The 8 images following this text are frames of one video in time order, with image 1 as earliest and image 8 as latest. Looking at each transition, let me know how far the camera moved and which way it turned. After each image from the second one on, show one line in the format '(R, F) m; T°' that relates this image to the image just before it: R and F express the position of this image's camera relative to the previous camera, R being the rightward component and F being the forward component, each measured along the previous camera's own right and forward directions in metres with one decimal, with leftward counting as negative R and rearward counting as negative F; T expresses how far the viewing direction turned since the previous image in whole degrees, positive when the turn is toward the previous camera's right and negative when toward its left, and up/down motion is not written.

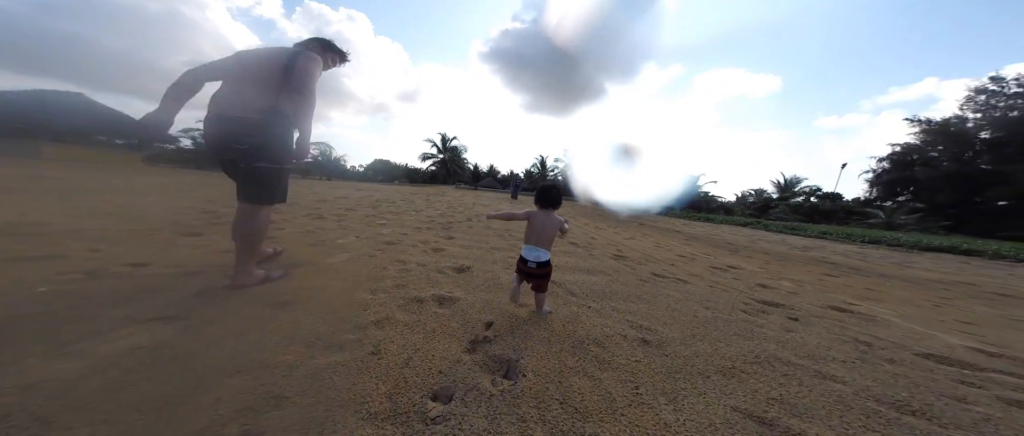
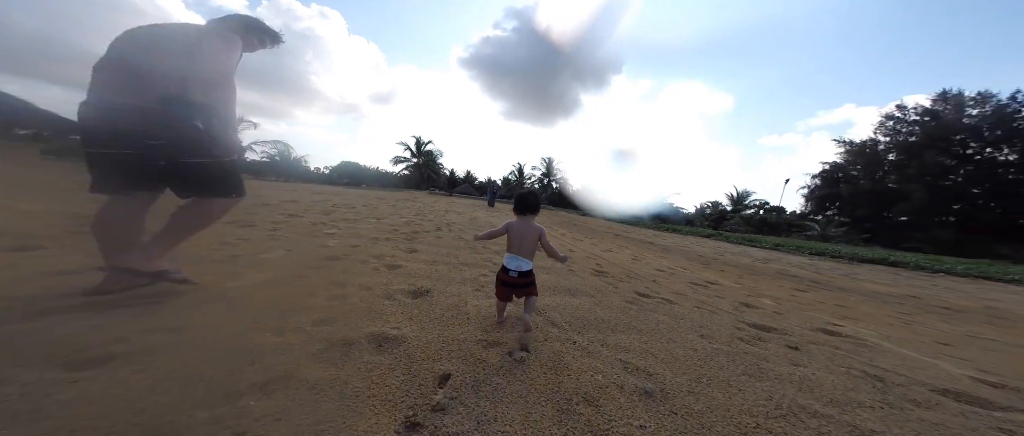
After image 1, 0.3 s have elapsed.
(0.0, +0.5) m; +6°
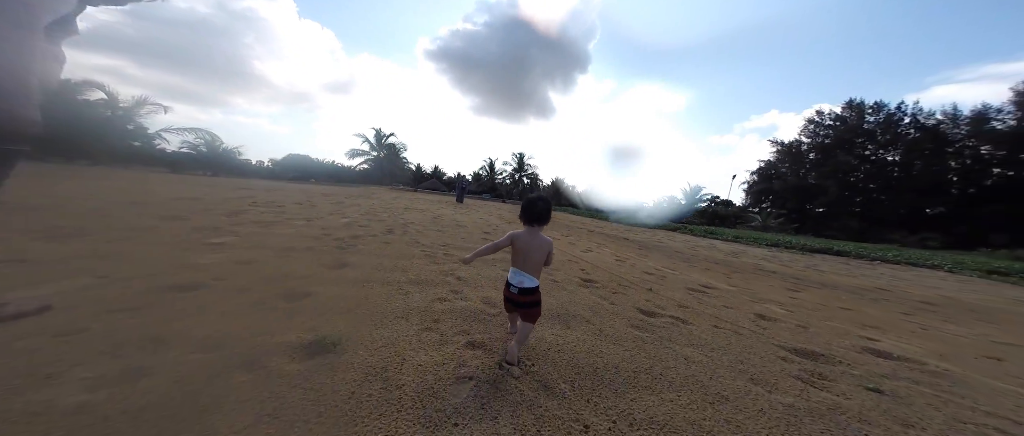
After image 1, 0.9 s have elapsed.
(0.0, +1.0) m; +6°
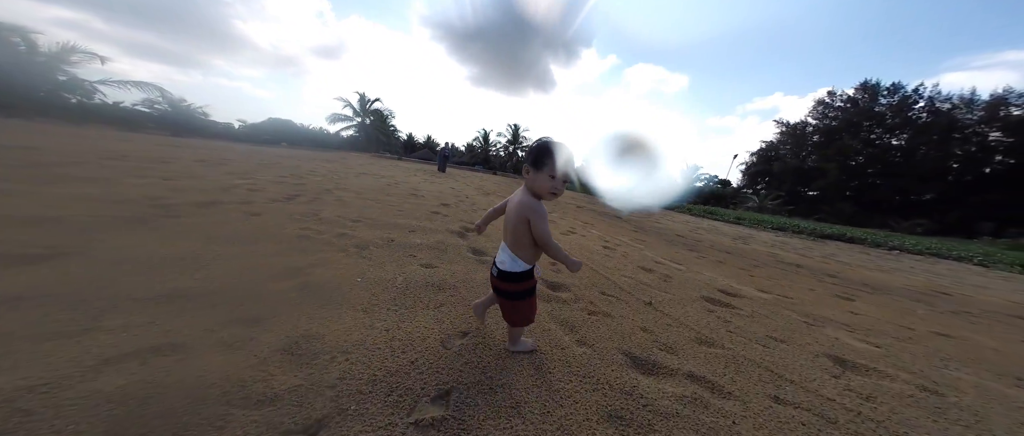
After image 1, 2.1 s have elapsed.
(+0.6, +1.5) m; 0°
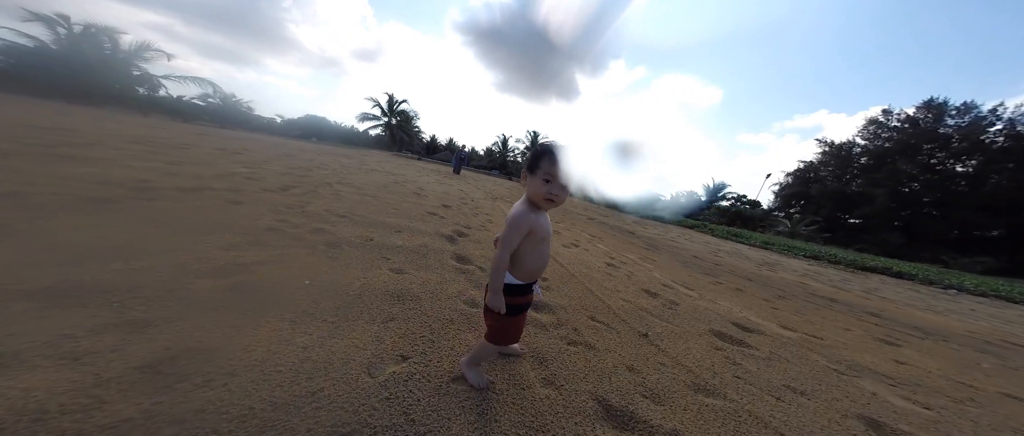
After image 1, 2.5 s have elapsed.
(+0.3, +0.3) m; -4°
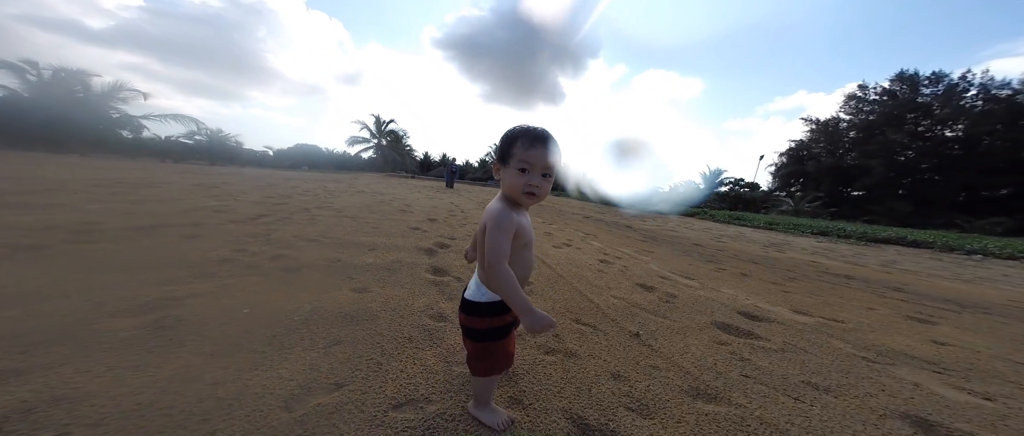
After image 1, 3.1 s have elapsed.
(+0.2, +0.2) m; -1°
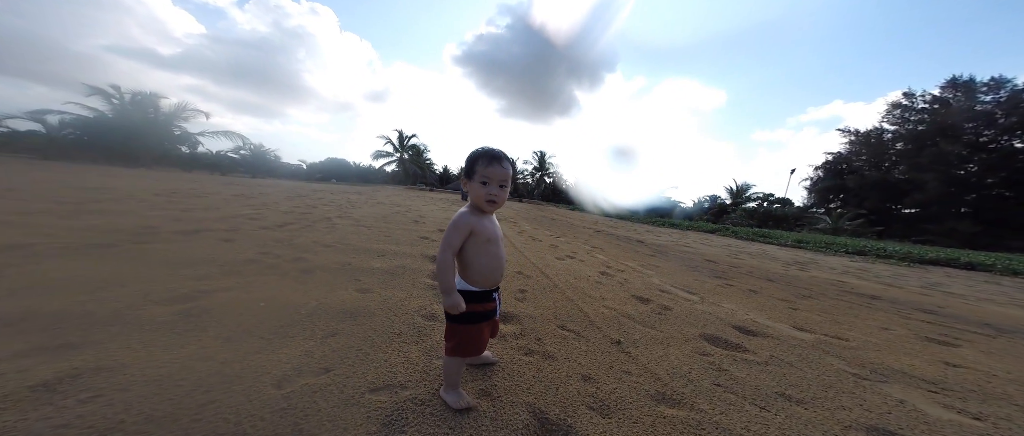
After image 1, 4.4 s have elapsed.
(+0.2, -0.1) m; -4°
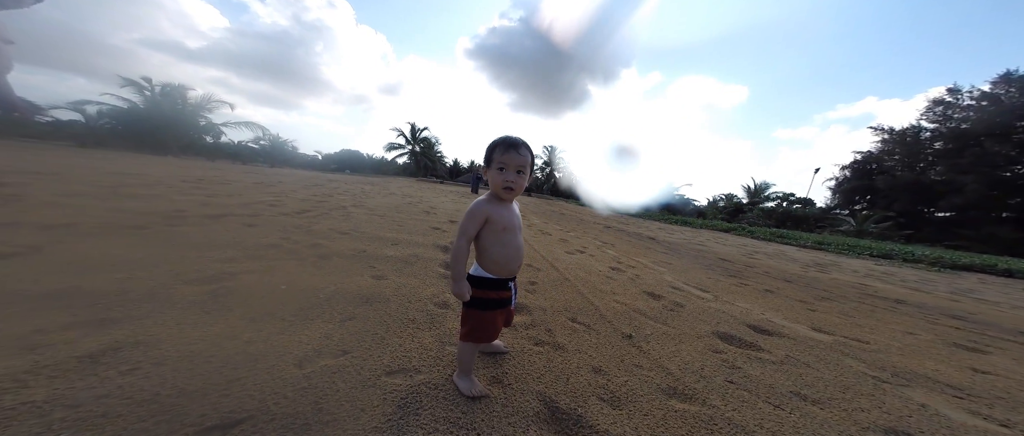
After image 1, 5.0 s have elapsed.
(0.0, 0.0) m; -2°
